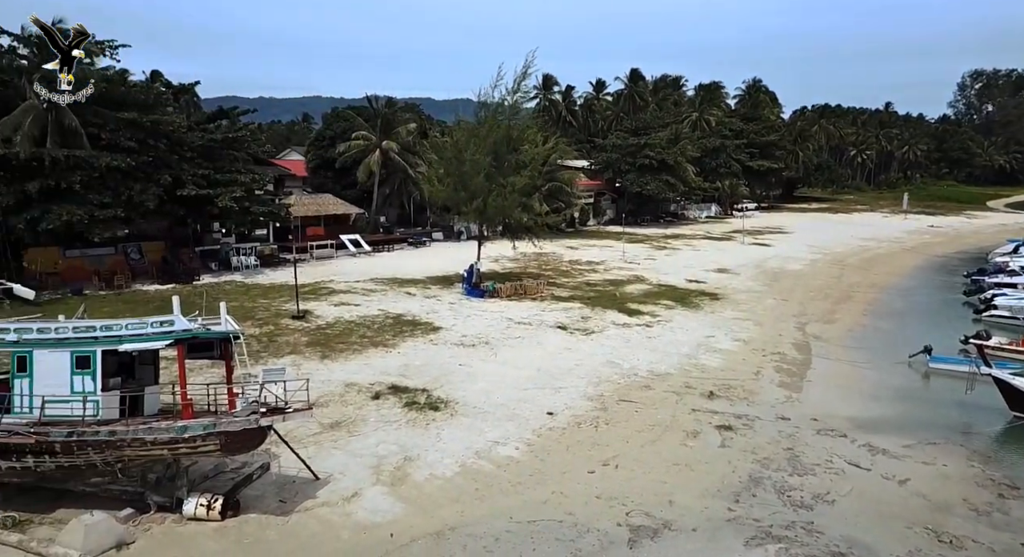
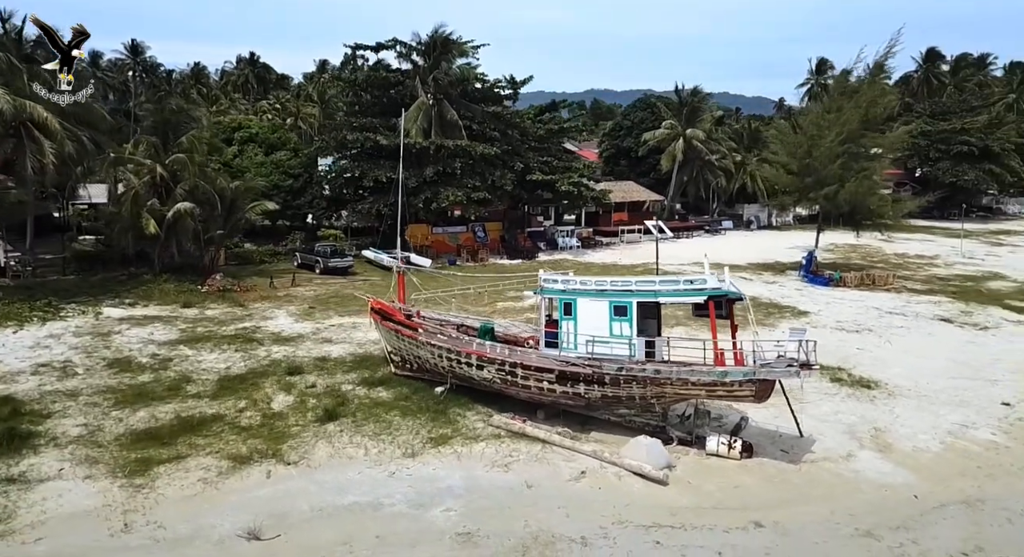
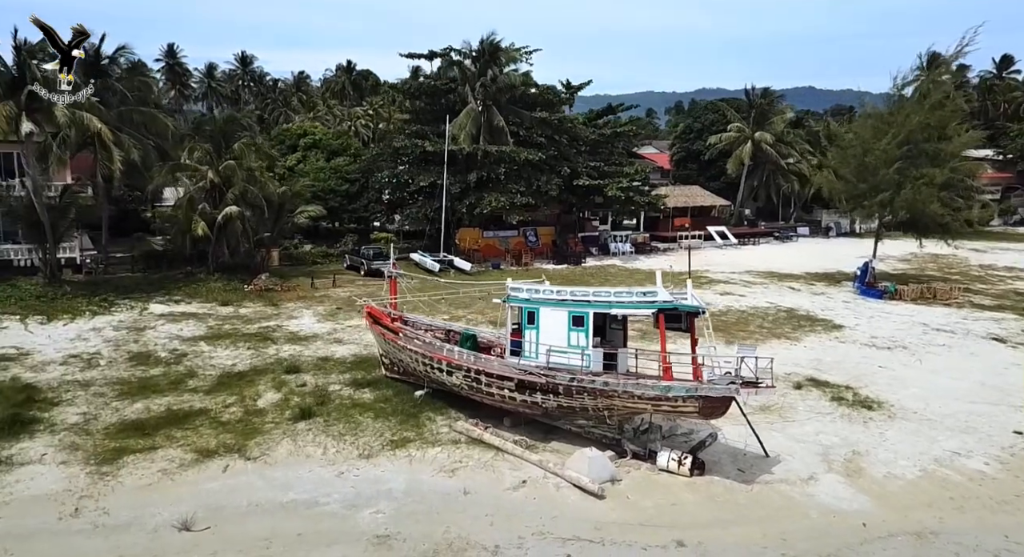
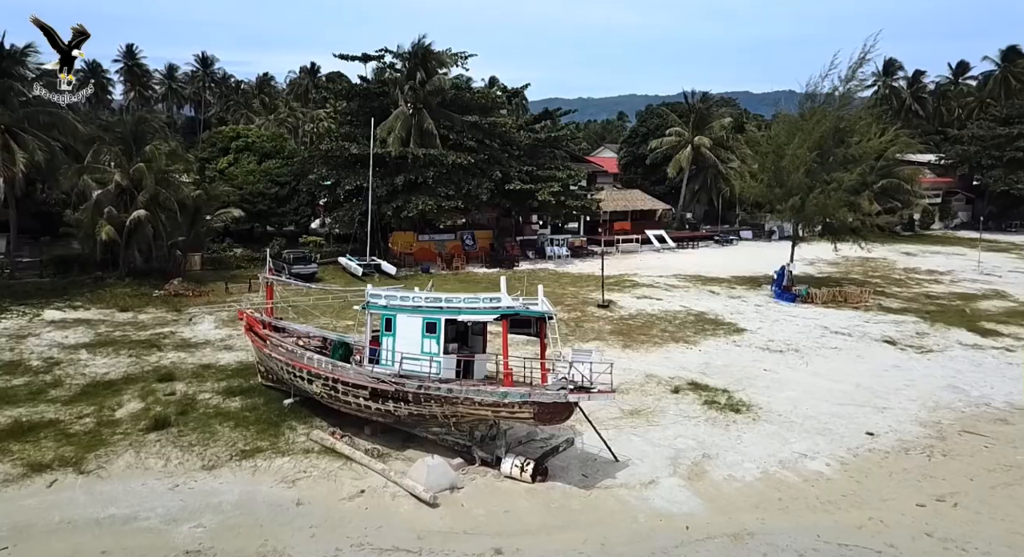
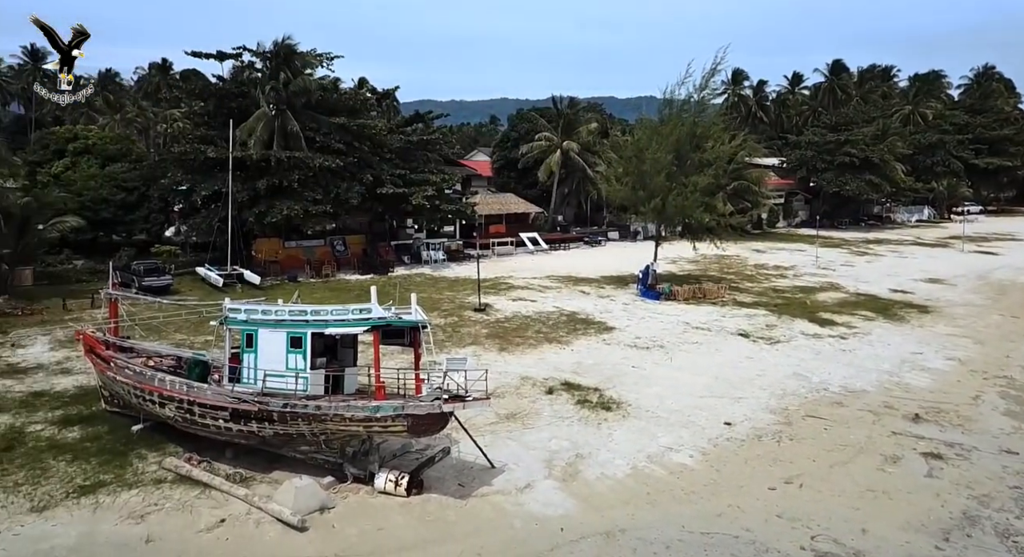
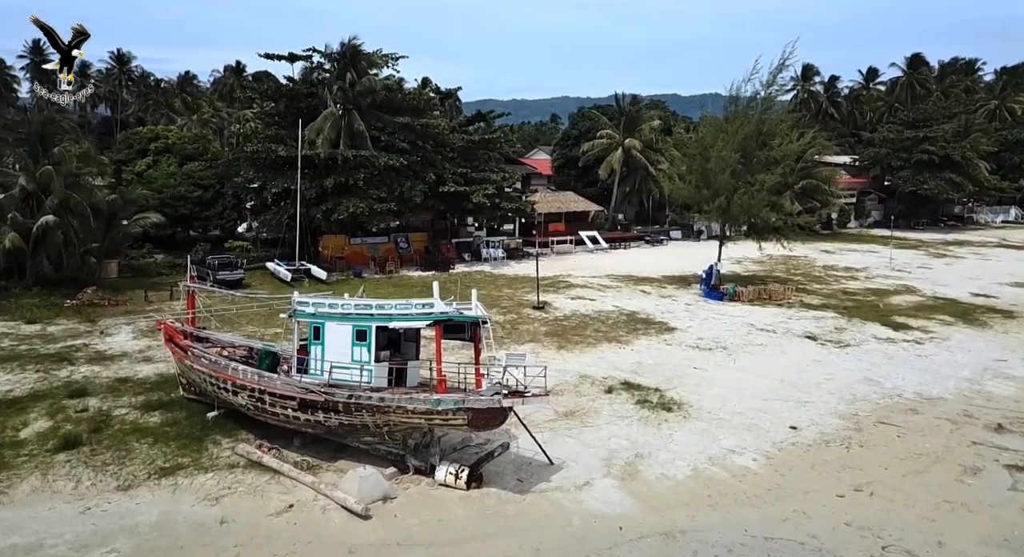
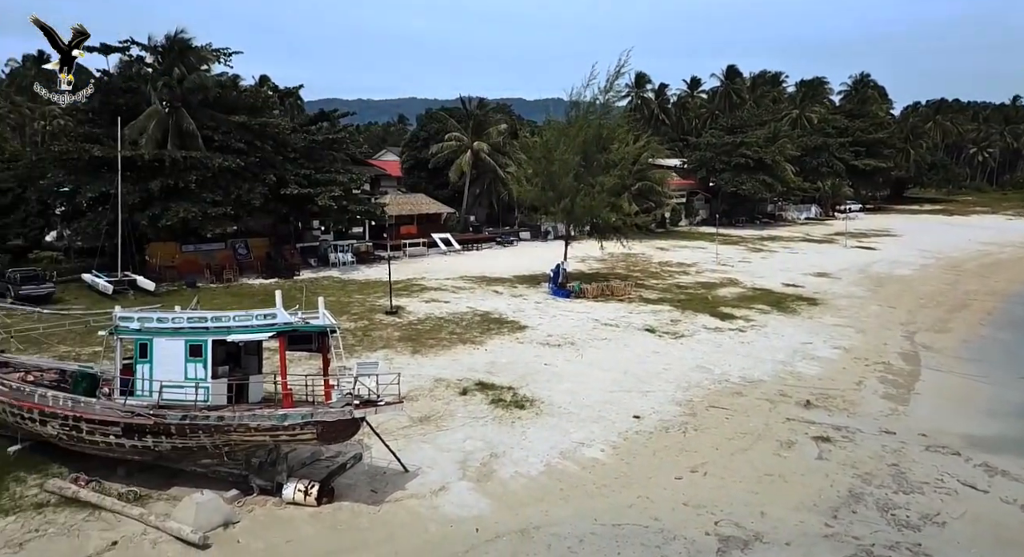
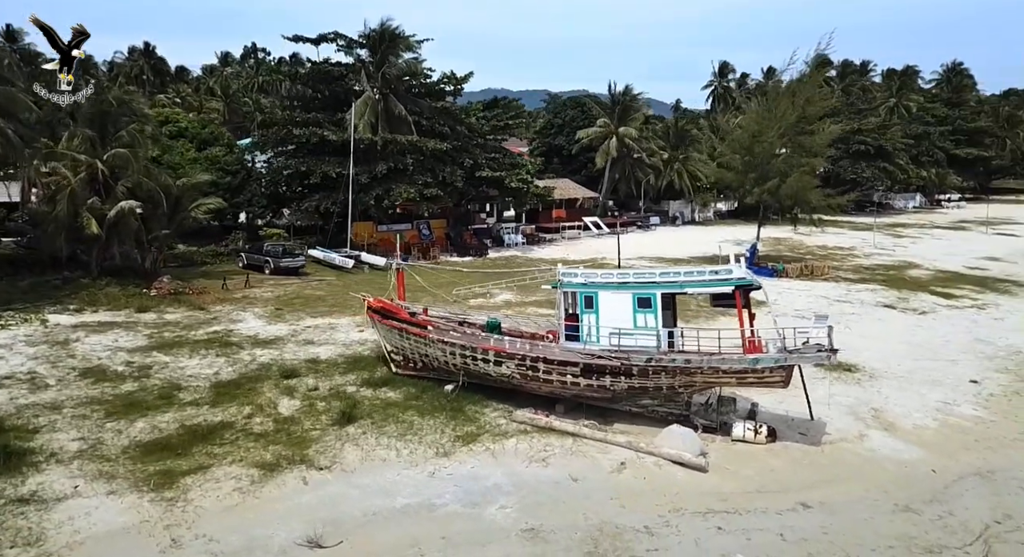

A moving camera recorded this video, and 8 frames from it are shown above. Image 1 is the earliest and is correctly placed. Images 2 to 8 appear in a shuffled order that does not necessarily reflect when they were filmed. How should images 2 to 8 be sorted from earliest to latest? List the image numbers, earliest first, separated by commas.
7, 5, 6, 4, 3, 2, 8
